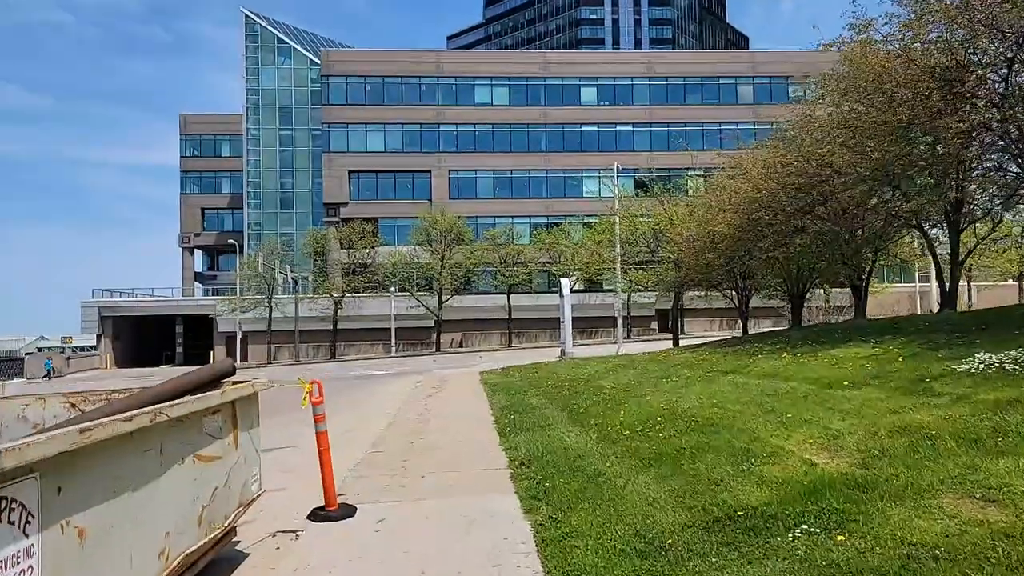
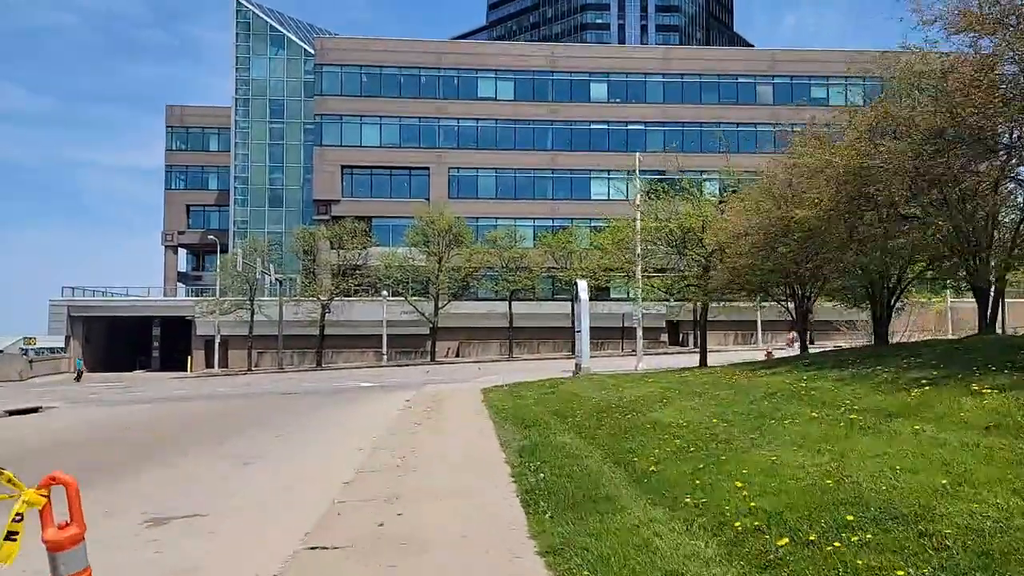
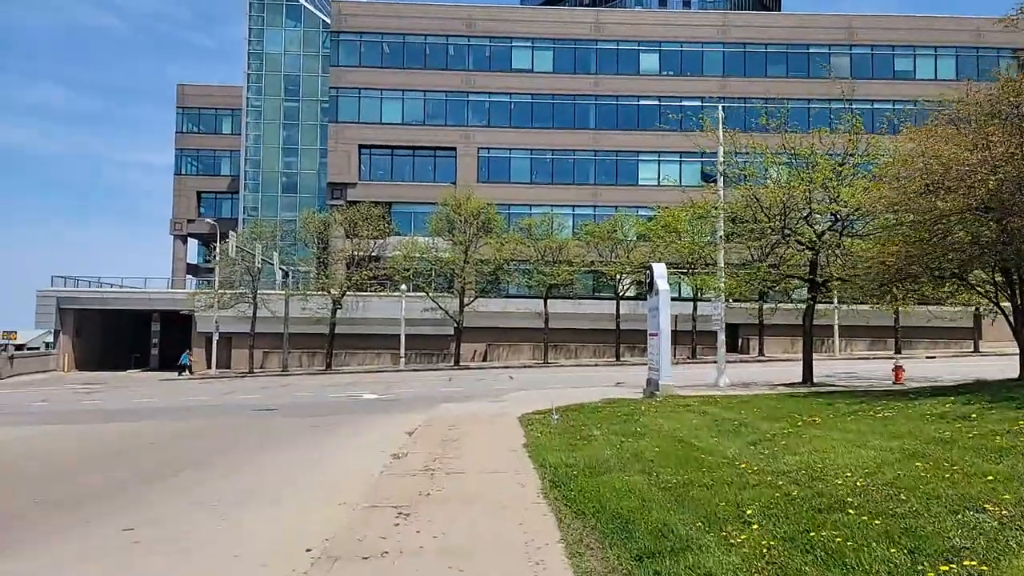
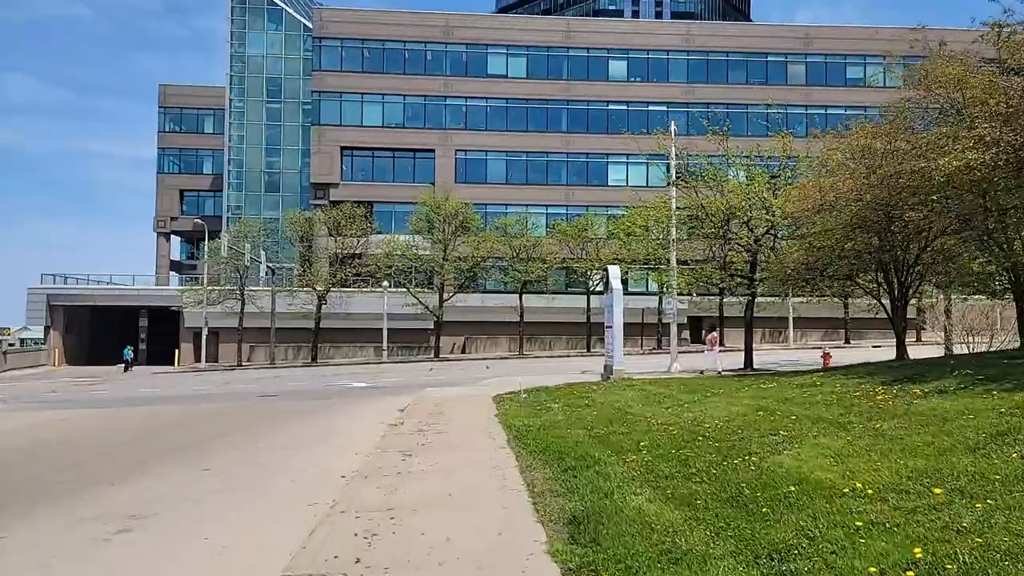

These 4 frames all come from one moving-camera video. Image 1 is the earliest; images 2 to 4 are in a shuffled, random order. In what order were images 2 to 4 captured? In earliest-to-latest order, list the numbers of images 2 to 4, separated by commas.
2, 4, 3
